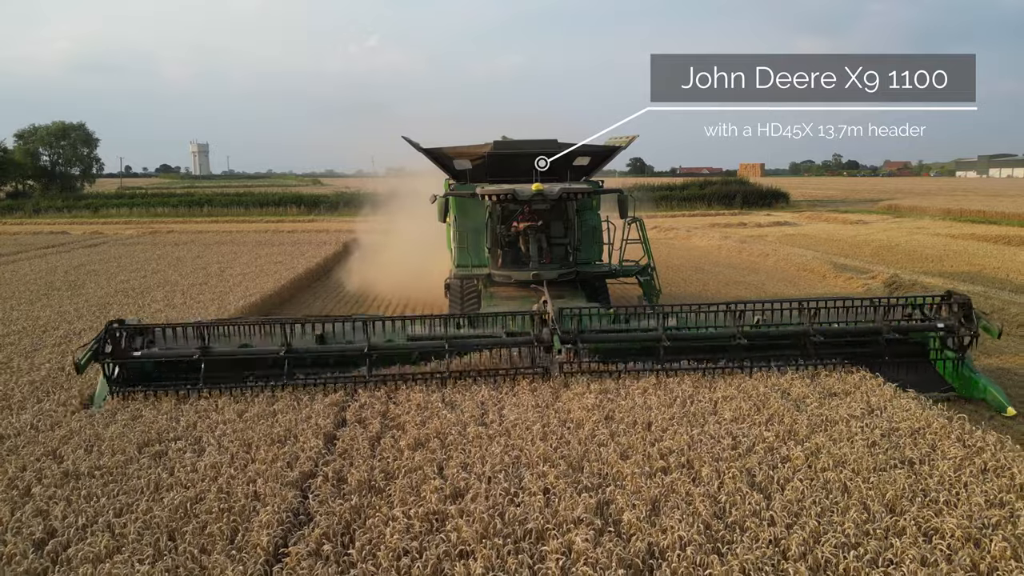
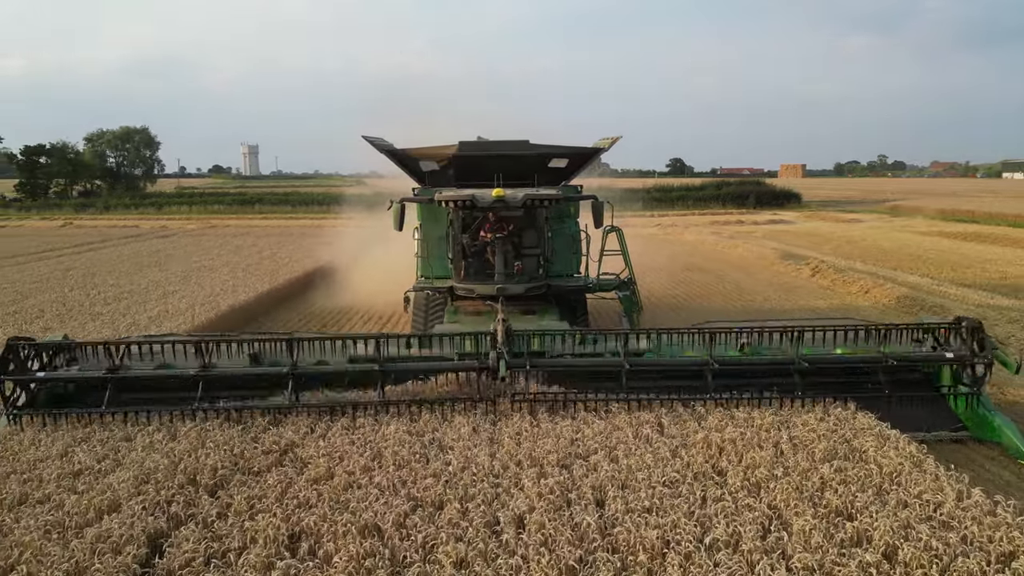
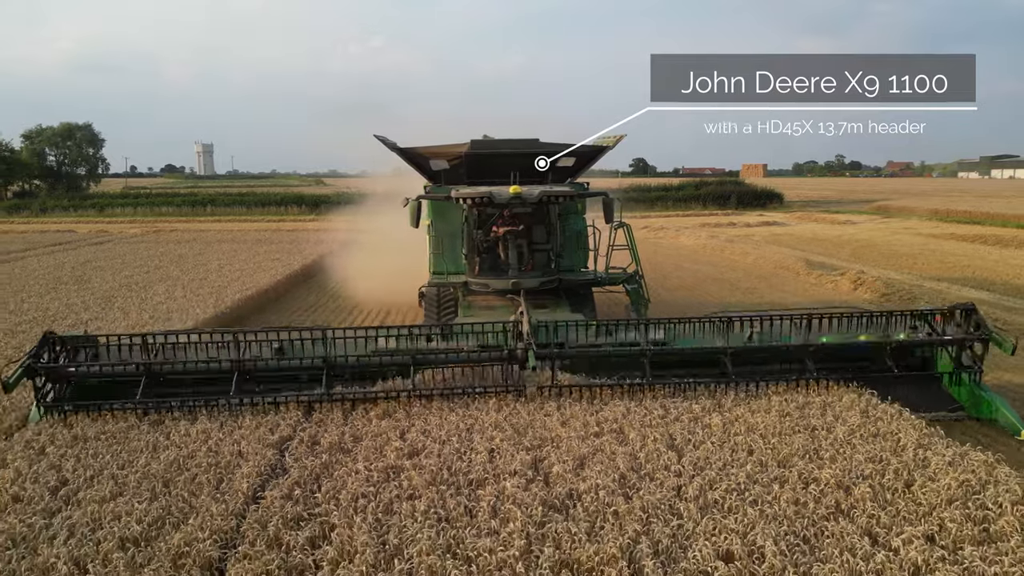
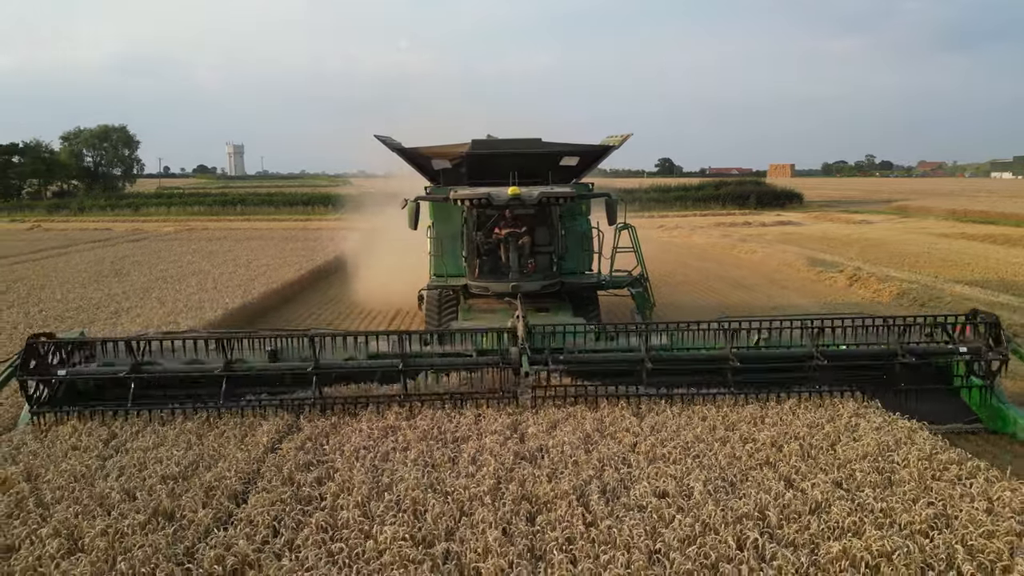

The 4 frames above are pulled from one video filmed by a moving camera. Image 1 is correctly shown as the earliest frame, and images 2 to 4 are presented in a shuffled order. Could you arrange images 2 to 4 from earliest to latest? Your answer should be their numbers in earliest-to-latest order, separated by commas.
3, 4, 2
